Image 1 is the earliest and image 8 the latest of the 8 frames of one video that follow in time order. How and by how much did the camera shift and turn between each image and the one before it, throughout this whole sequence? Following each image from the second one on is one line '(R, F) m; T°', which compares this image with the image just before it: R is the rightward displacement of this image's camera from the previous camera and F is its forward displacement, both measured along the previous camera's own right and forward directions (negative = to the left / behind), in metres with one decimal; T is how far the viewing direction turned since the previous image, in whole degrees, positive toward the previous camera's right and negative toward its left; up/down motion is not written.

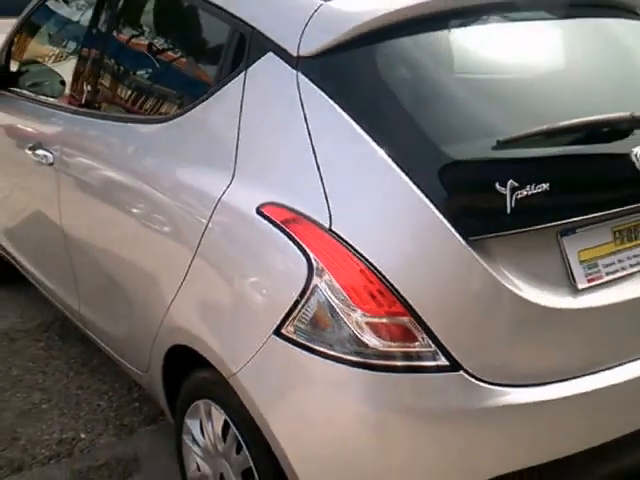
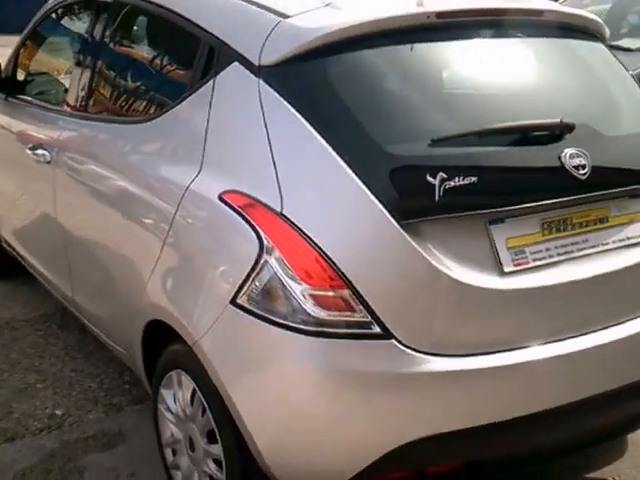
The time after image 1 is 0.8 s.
(+0.2, -0.3) m; -1°
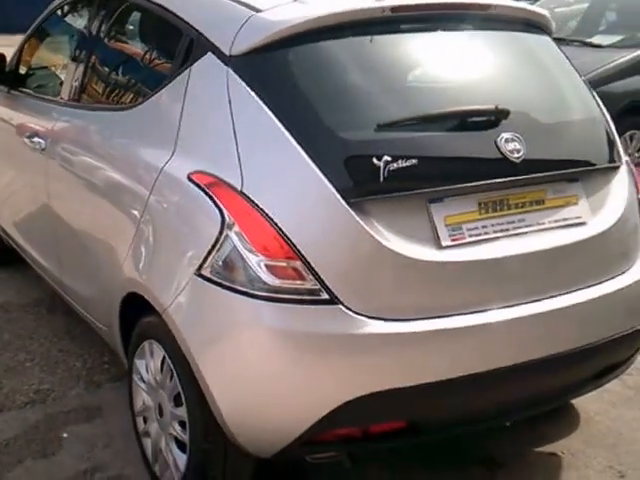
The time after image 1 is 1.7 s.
(+0.2, -0.2) m; 0°
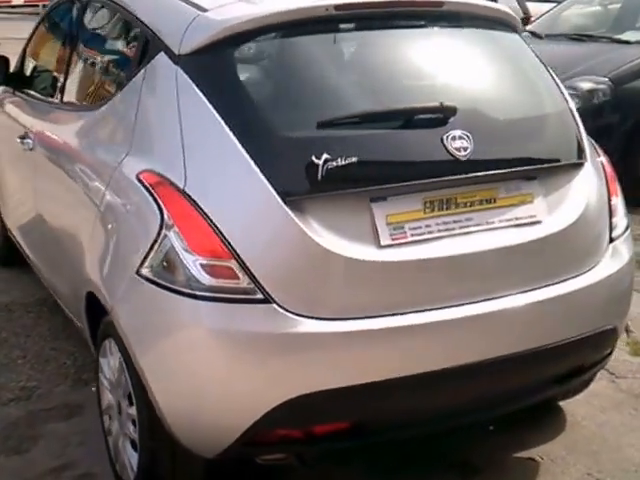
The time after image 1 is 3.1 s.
(+0.3, 0.0) m; -3°
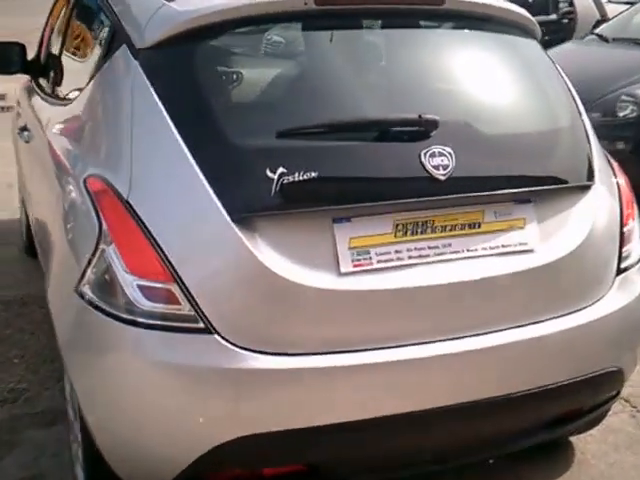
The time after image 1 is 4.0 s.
(+0.3, +0.2) m; -4°
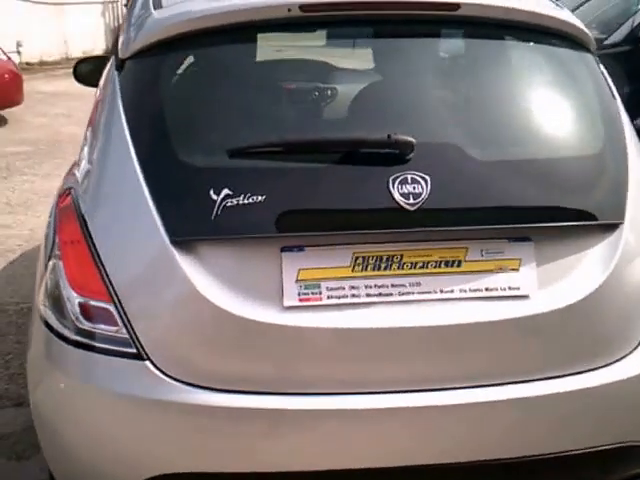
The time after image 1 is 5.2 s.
(+0.5, +0.2) m; -12°
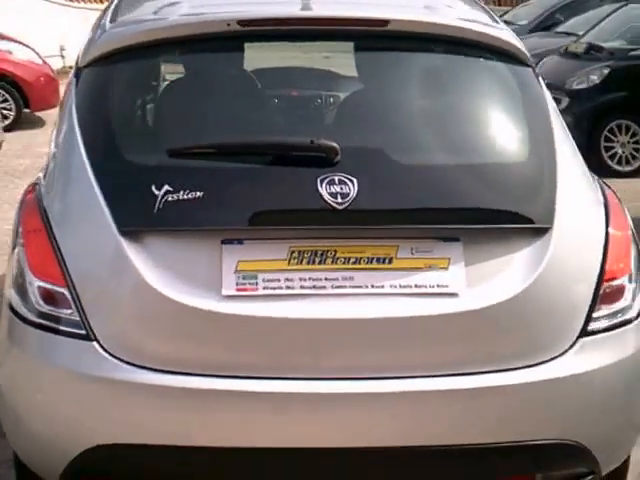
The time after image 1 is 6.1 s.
(+0.3, -0.1) m; -3°
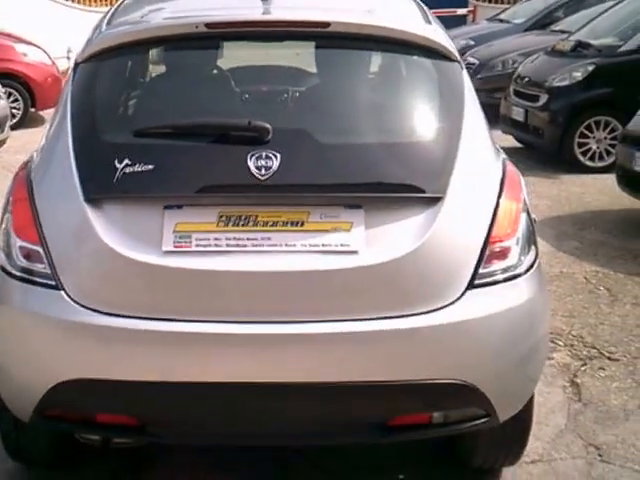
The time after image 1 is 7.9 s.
(+0.3, -0.4) m; -1°
